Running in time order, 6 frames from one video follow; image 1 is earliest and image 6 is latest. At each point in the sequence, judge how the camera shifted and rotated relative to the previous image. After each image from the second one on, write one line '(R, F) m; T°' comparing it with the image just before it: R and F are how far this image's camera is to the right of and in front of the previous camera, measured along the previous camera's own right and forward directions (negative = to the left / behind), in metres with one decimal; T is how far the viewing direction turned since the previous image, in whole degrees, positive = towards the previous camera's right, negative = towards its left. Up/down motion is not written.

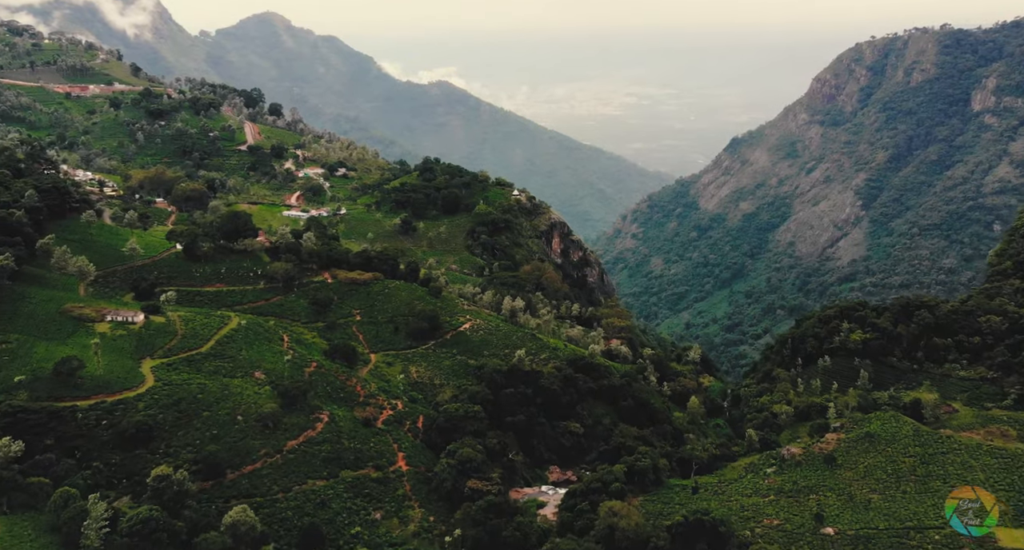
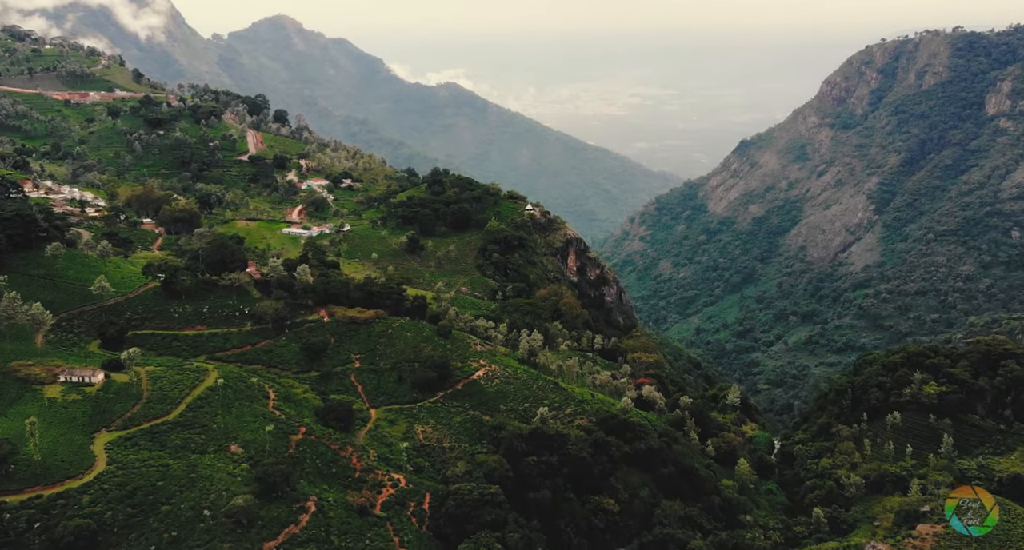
(-0.6, +5.6) m; -1°
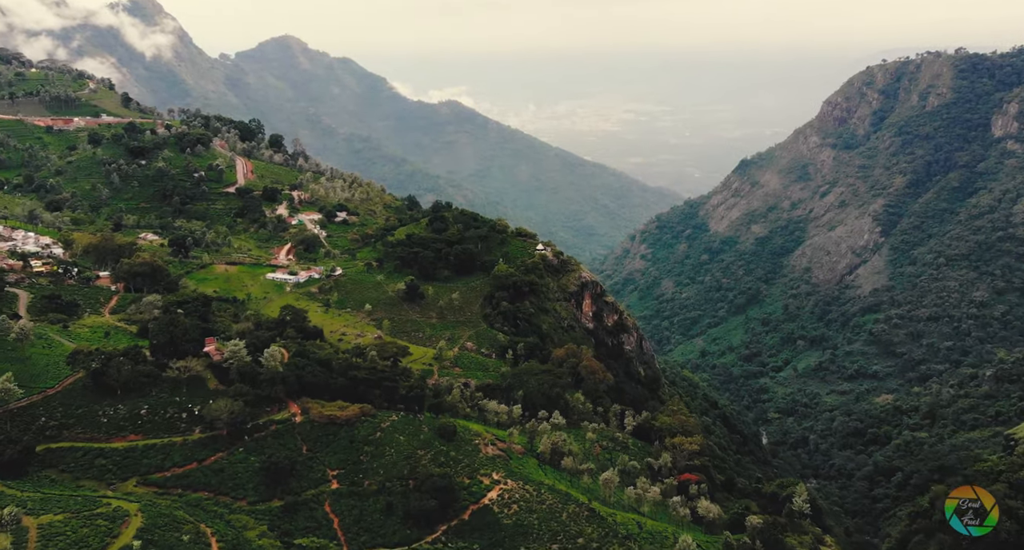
(-0.8, +8.9) m; 0°
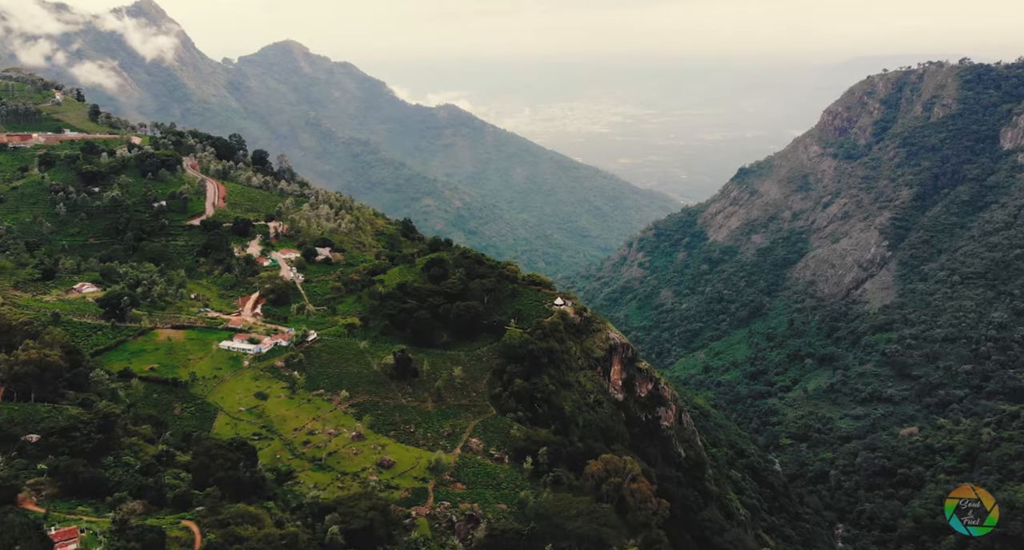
(-1.3, +15.1) m; 0°
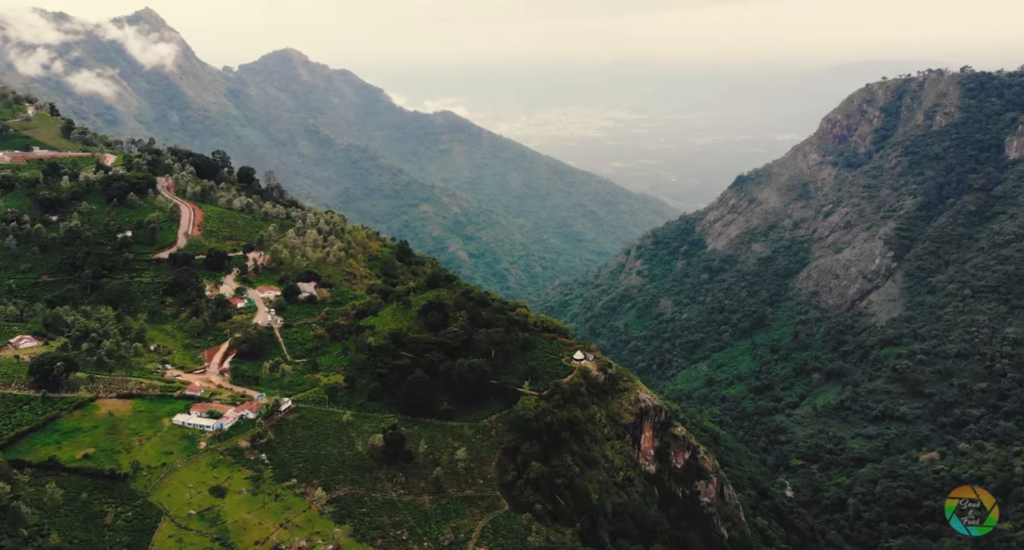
(-0.9, +10.6) m; 0°
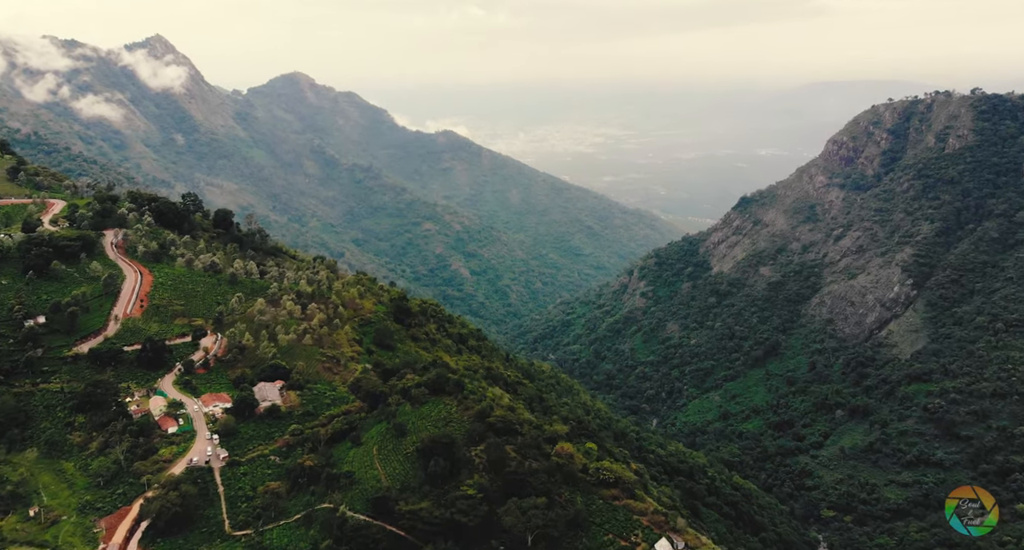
(-1.9, +20.6) m; 0°
